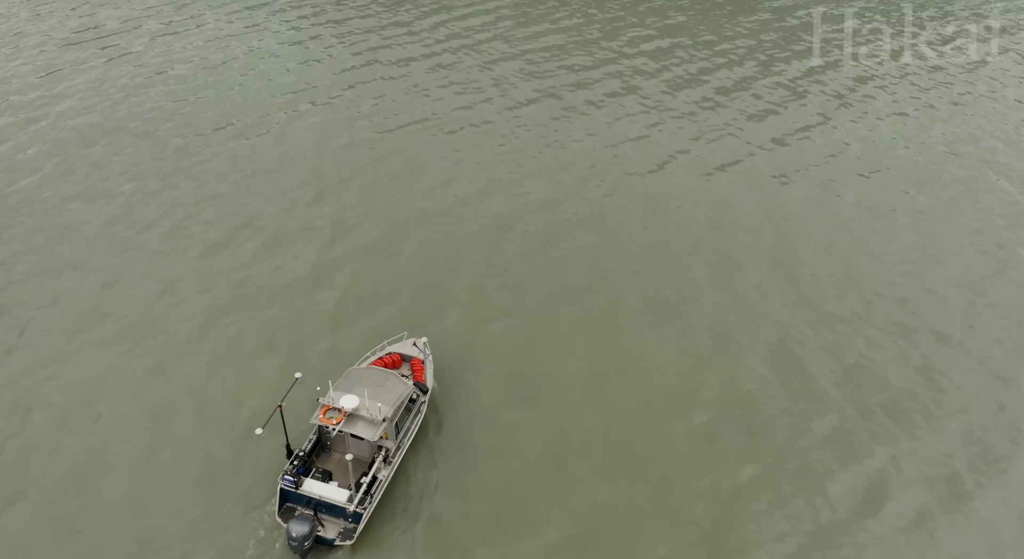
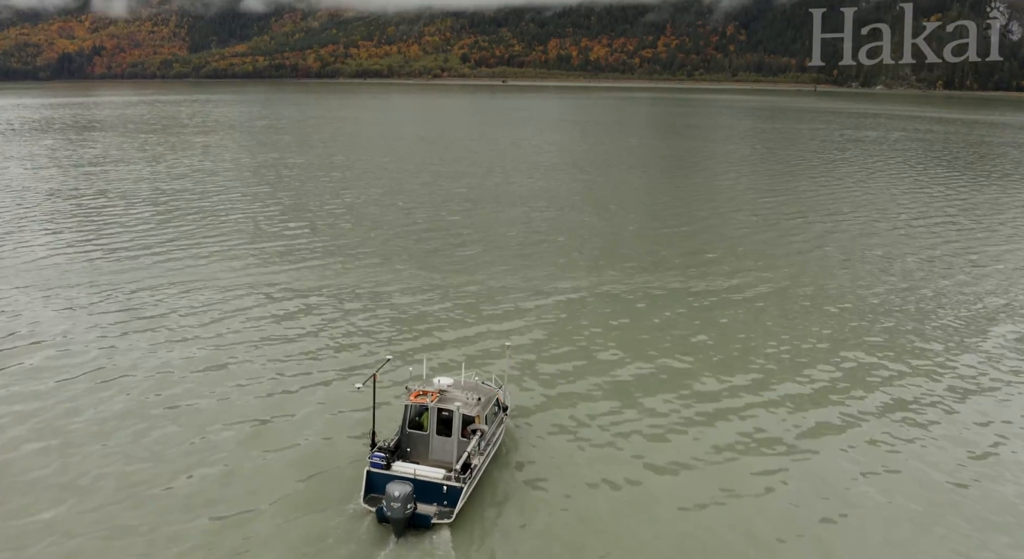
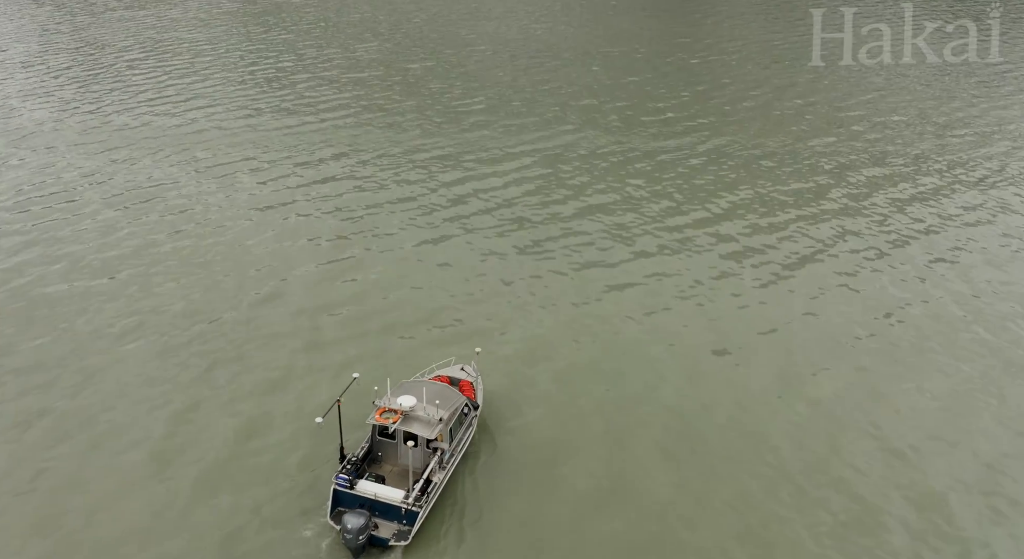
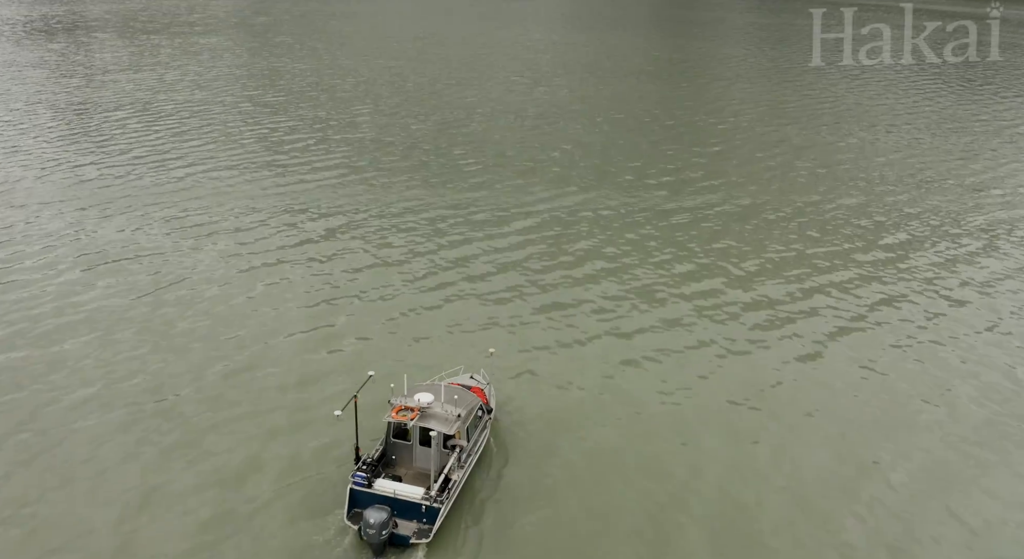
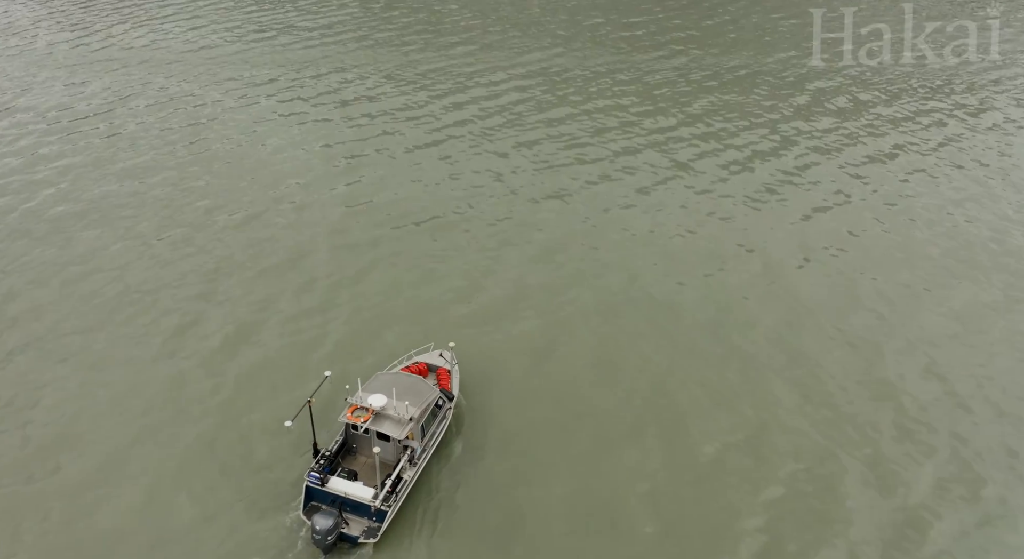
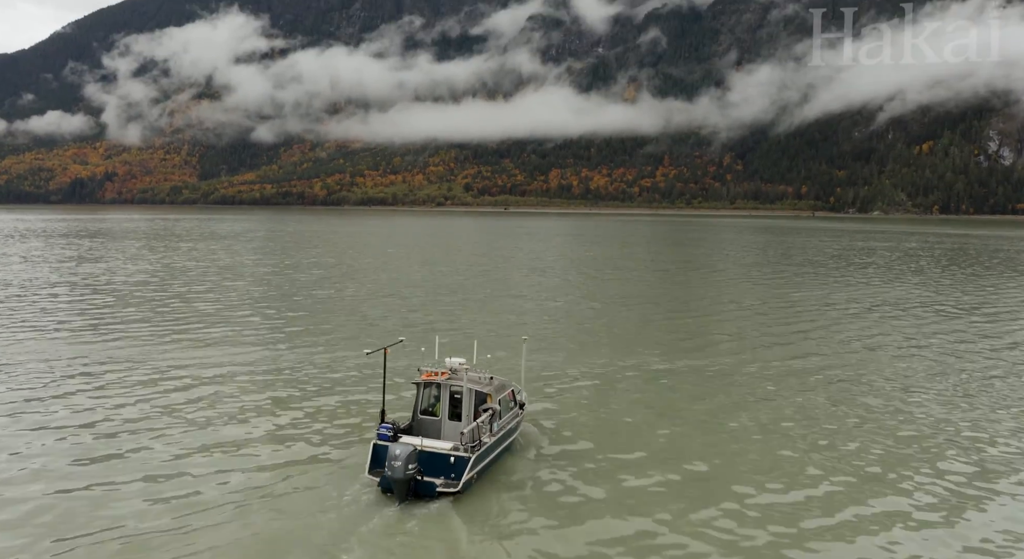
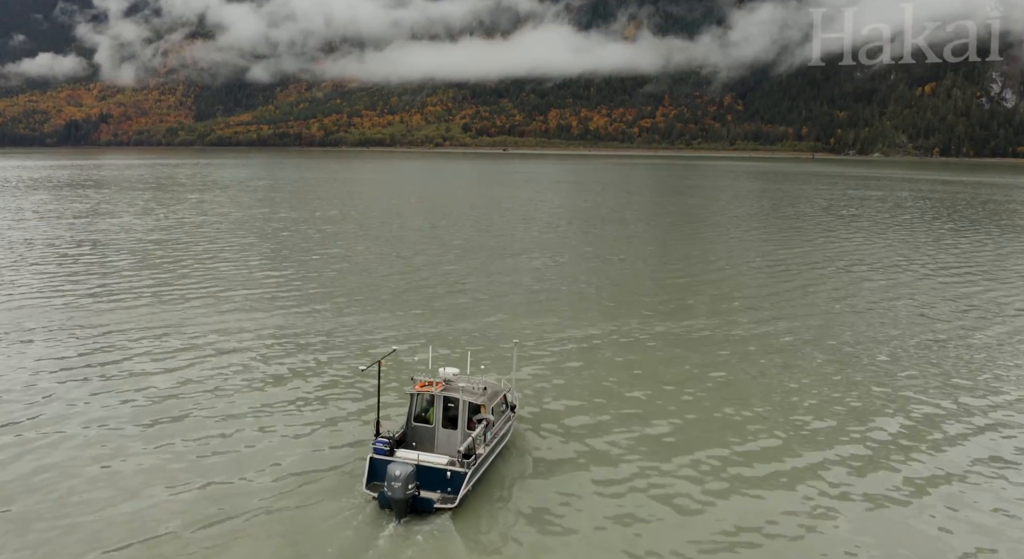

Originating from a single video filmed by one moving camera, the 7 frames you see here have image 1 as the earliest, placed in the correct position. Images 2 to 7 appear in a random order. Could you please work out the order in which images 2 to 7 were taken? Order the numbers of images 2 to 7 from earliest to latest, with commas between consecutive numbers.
5, 3, 4, 2, 7, 6
